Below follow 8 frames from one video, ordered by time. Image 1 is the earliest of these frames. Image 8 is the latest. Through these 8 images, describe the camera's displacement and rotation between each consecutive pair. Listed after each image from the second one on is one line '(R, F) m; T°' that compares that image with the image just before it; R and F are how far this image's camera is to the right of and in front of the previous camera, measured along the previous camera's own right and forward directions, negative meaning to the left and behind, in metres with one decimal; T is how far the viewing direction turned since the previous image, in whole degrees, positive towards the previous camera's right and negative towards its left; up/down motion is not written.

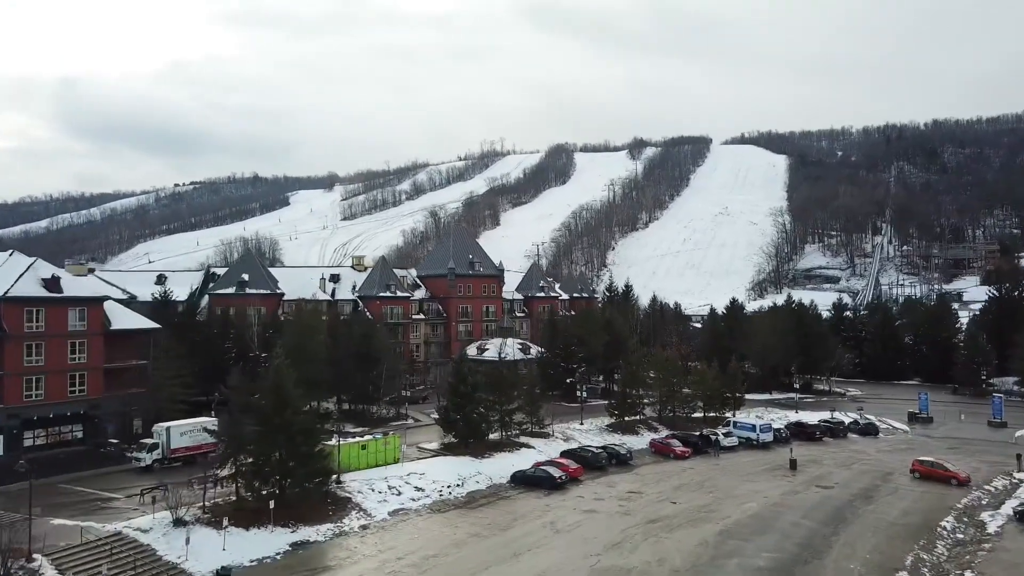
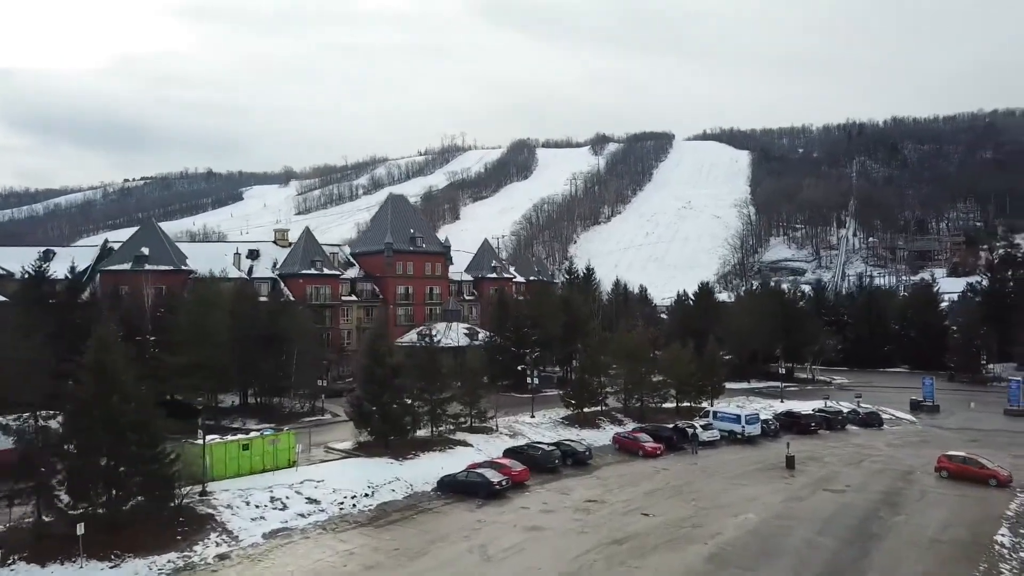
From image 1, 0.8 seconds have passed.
(+1.8, +10.8) m; +3°
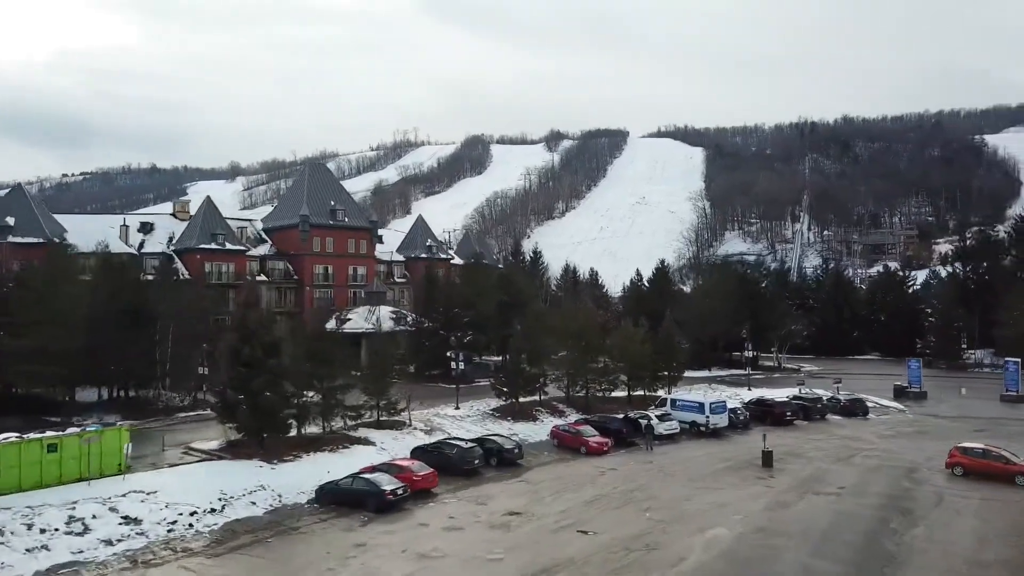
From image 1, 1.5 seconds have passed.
(+2.1, +9.0) m; +3°
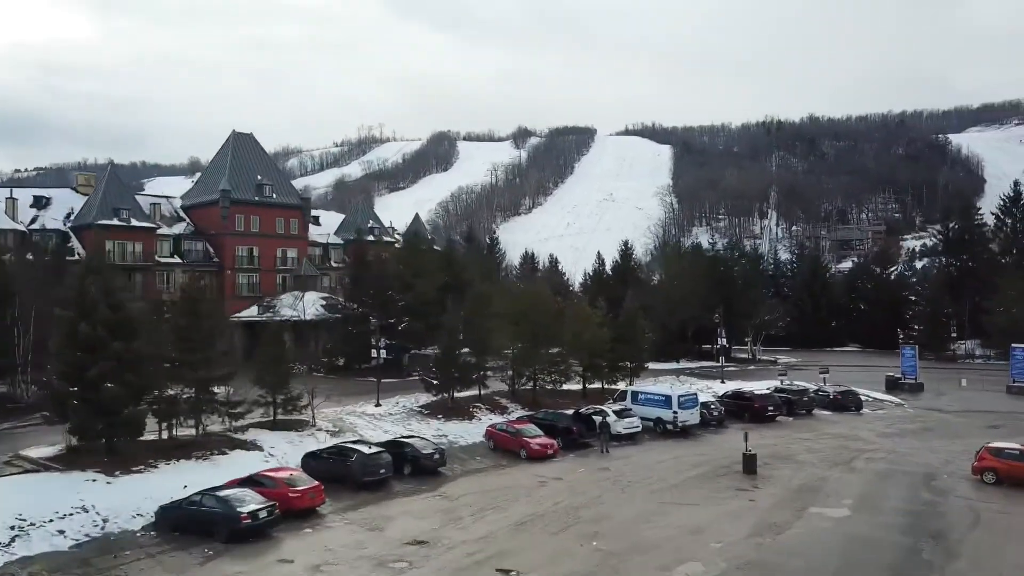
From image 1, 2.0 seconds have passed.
(+1.7, +7.2) m; +2°
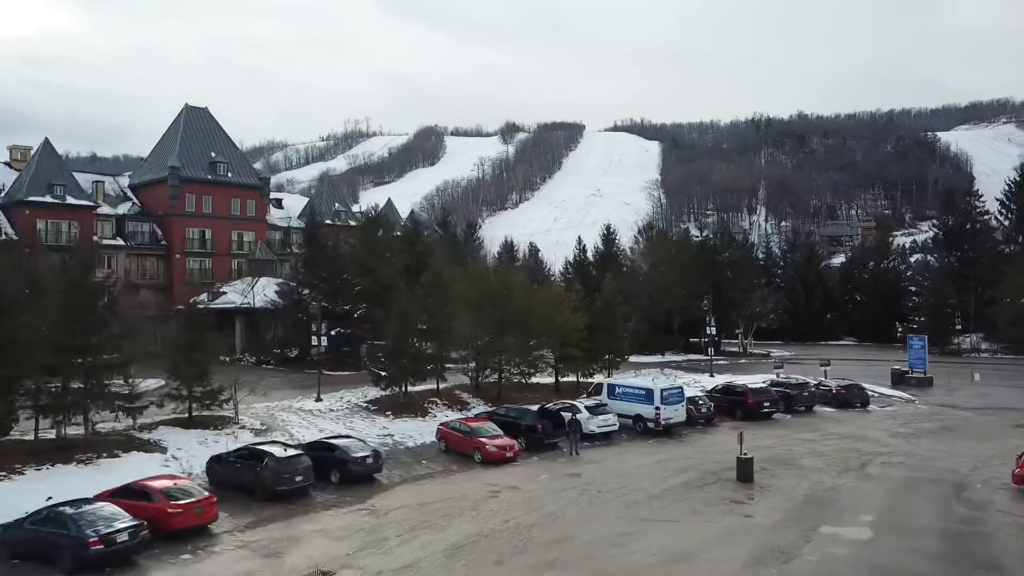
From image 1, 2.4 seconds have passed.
(+1.1, +4.7) m; +1°
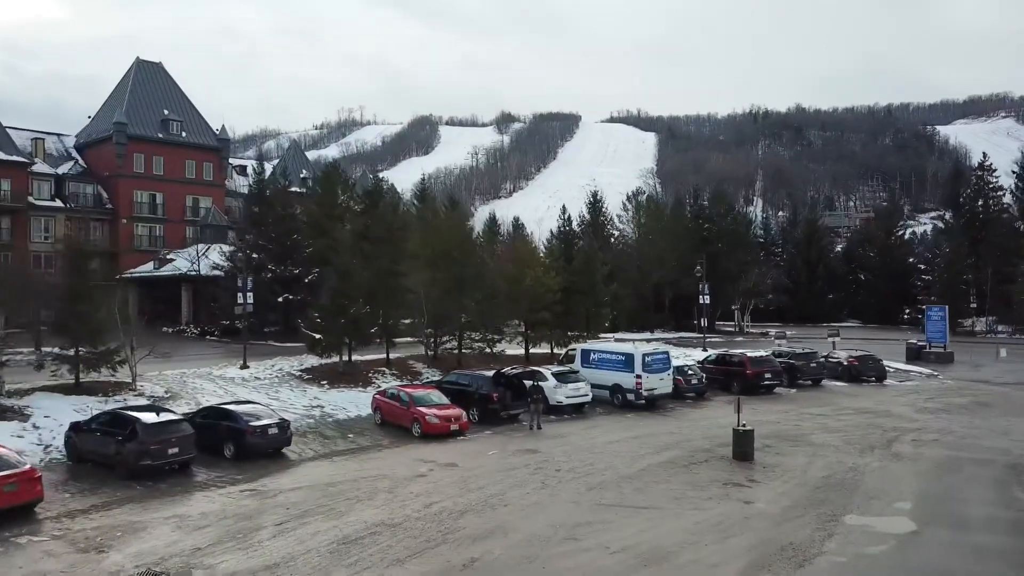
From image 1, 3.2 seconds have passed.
(+1.3, +4.8) m; 0°
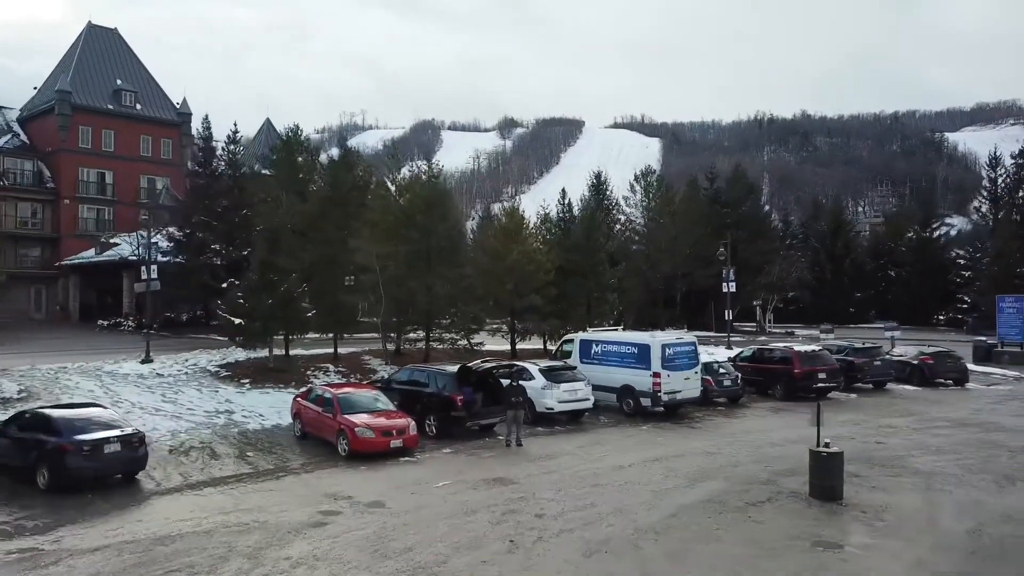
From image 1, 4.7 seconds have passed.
(+0.6, +6.3) m; 0°
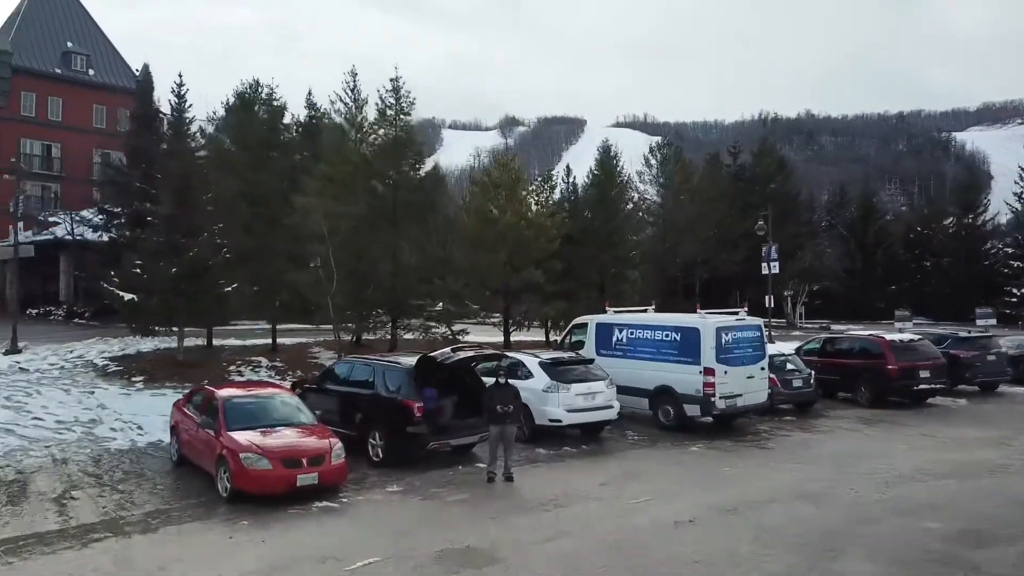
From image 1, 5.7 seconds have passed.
(+0.2, +5.6) m; 0°
